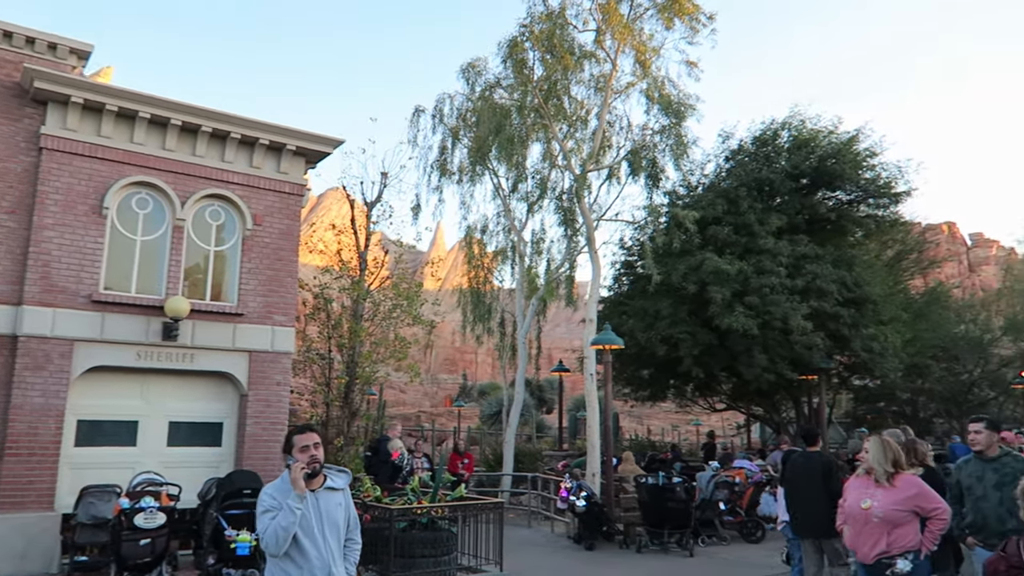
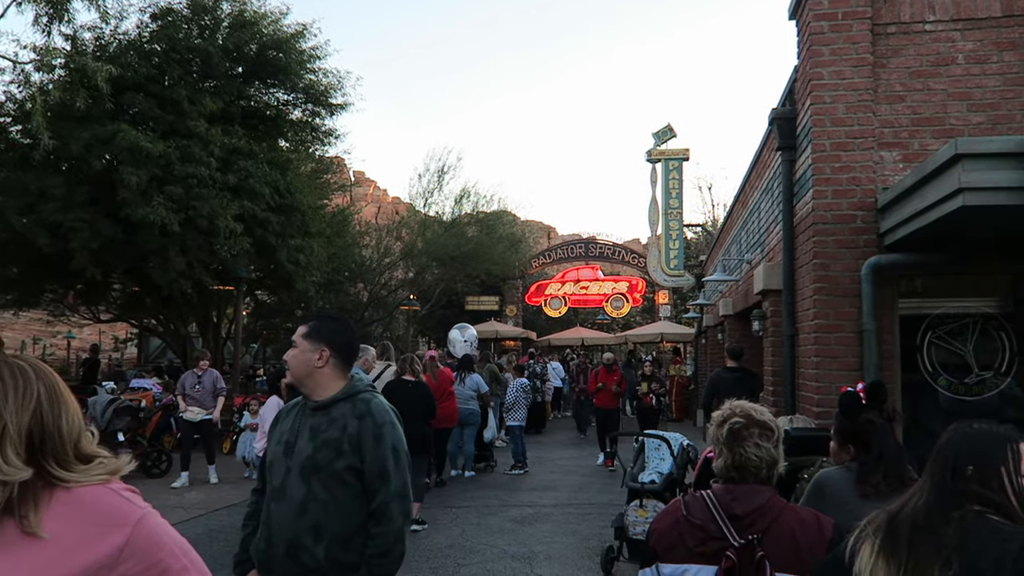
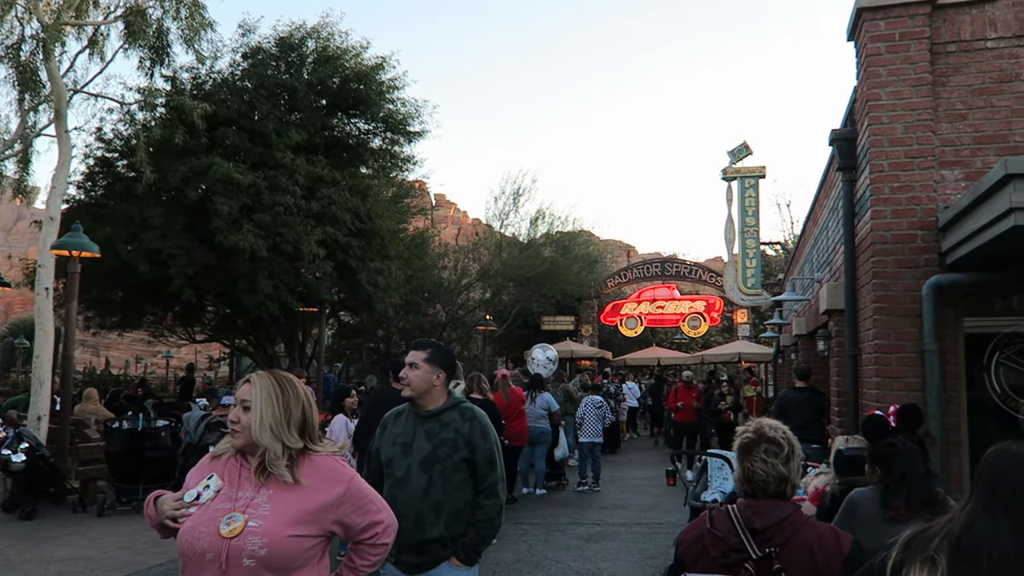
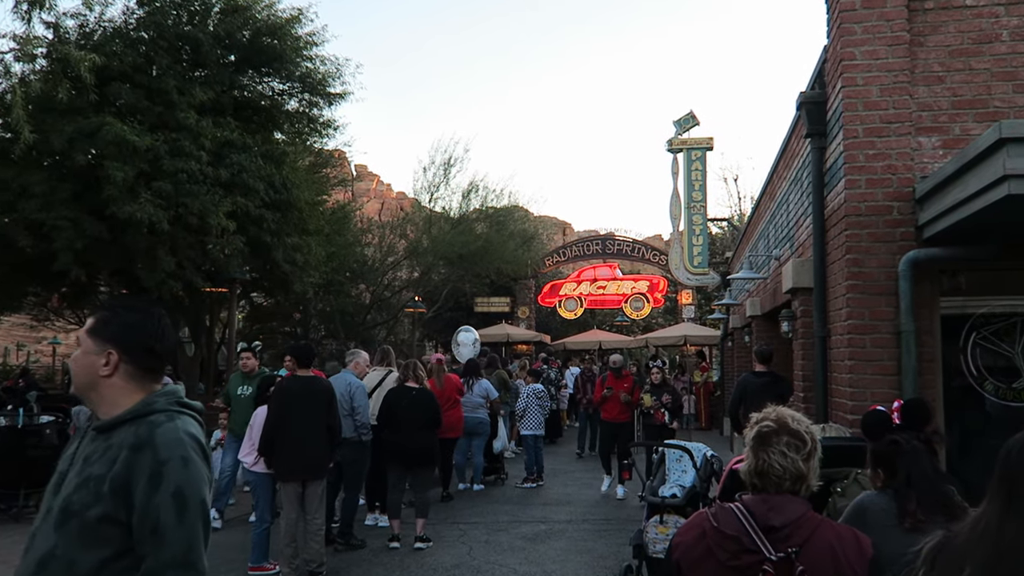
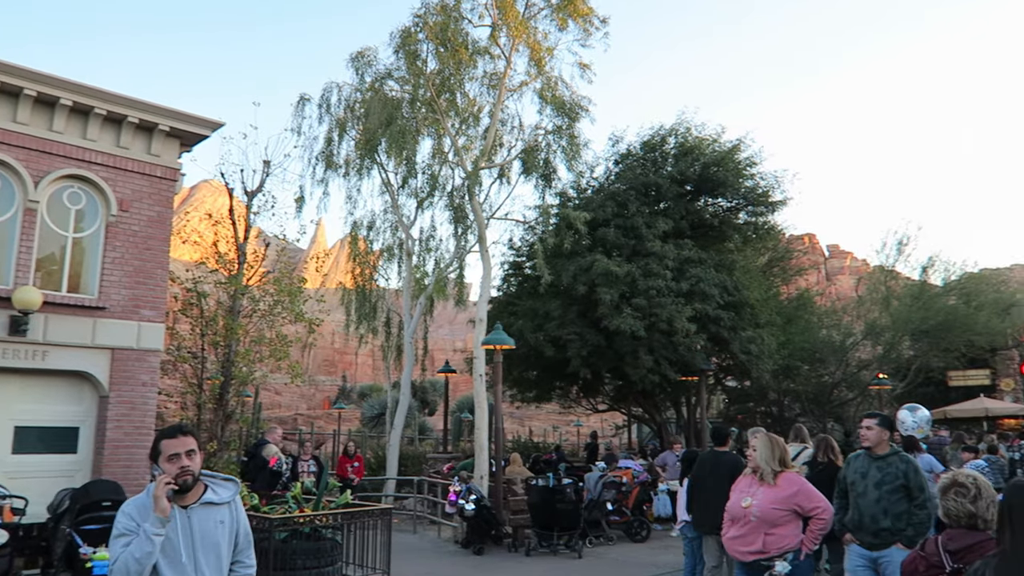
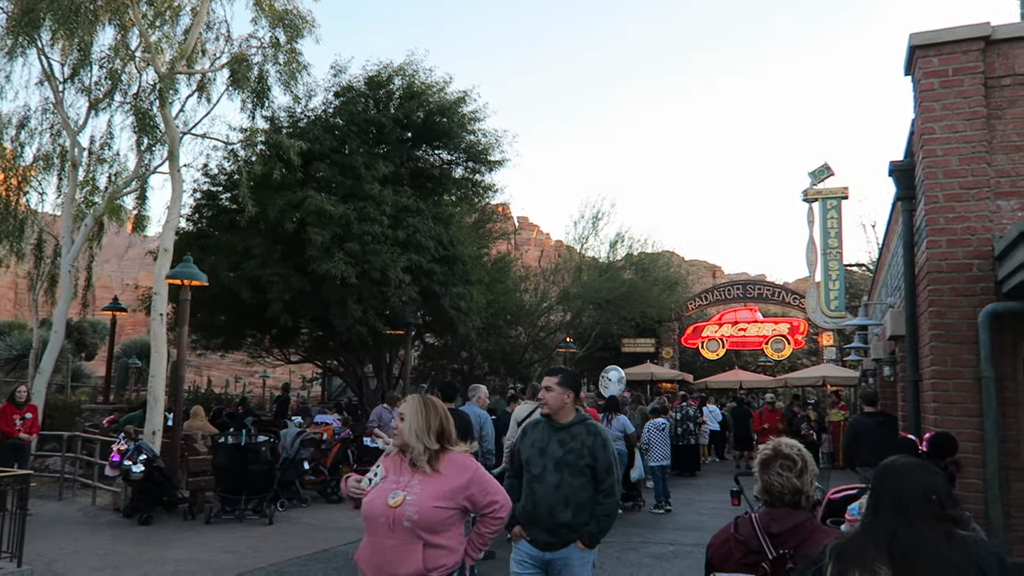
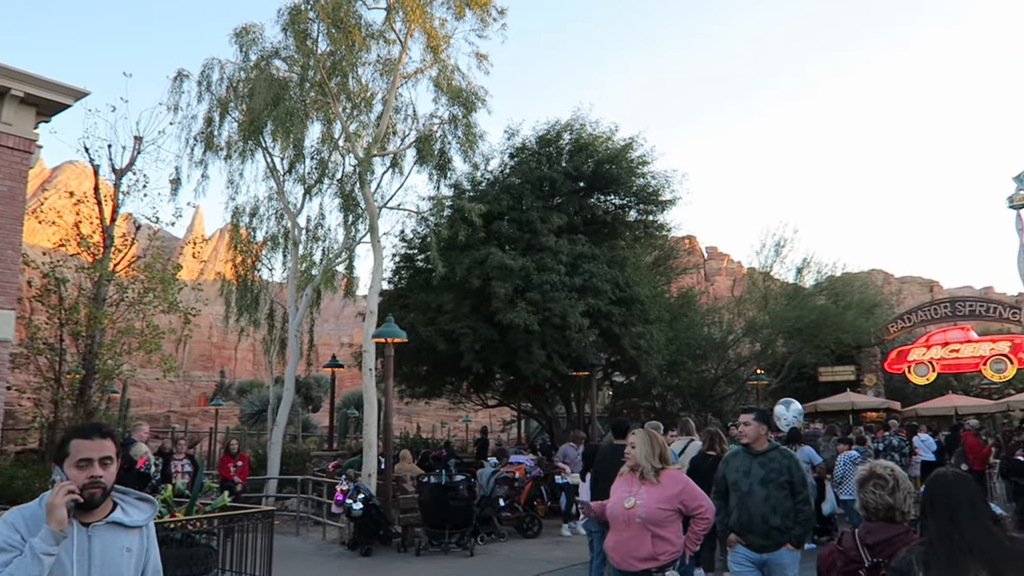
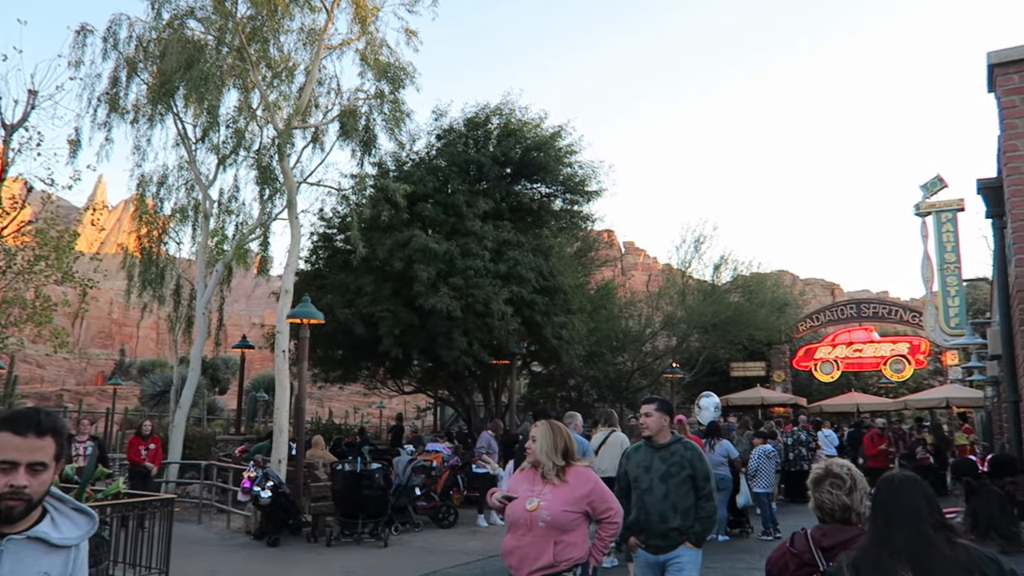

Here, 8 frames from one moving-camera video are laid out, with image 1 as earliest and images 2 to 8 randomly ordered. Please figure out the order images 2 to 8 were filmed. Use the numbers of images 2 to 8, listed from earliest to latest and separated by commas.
5, 7, 8, 6, 3, 2, 4
